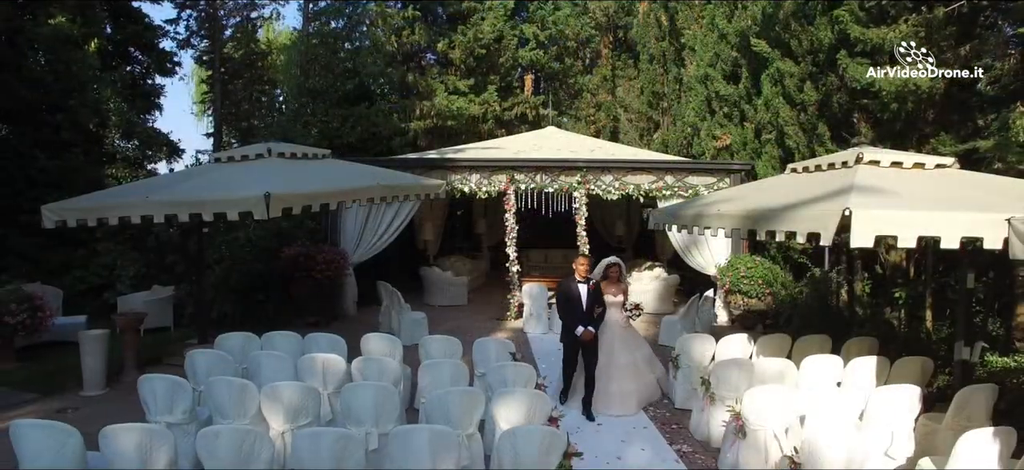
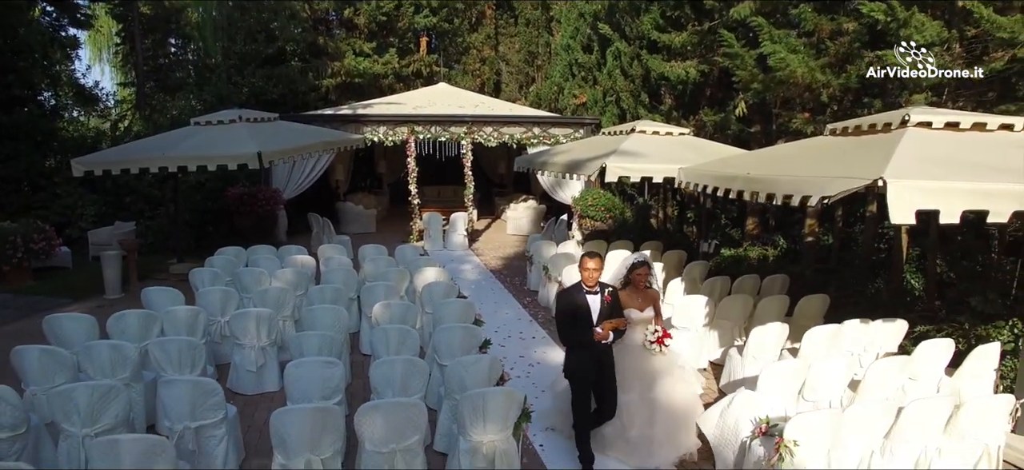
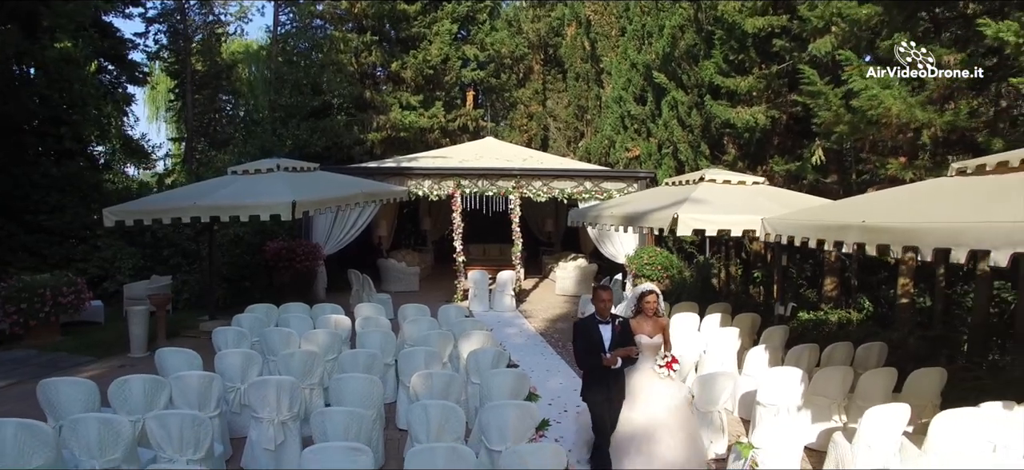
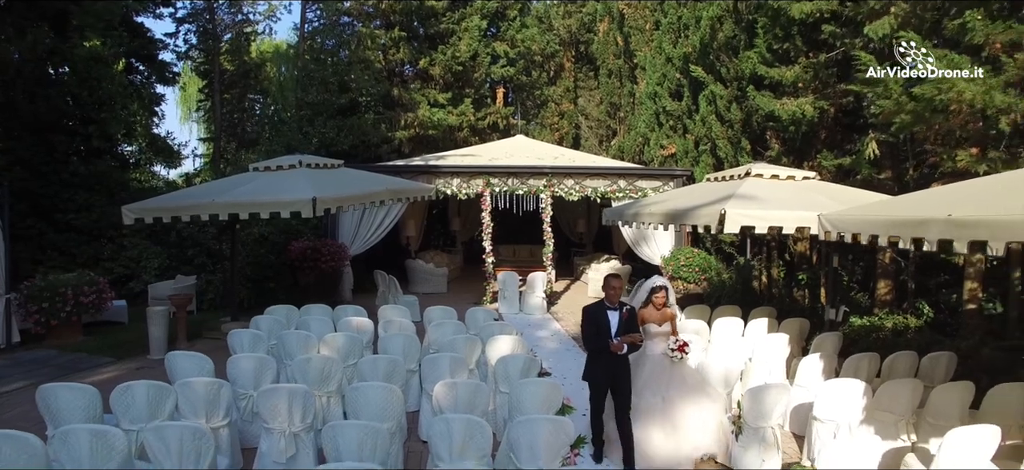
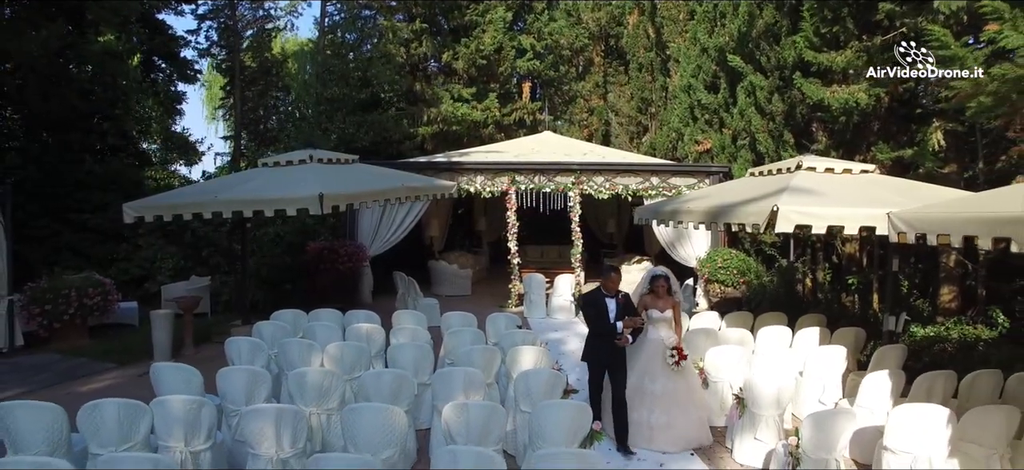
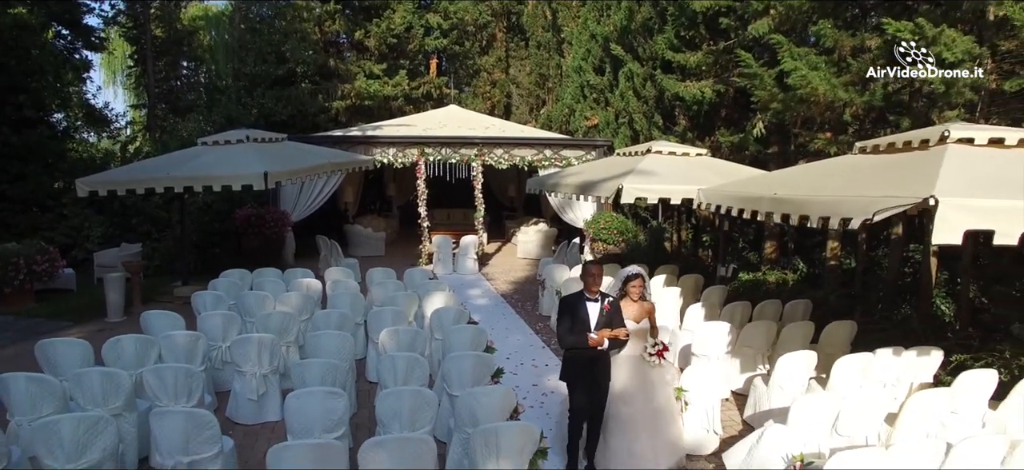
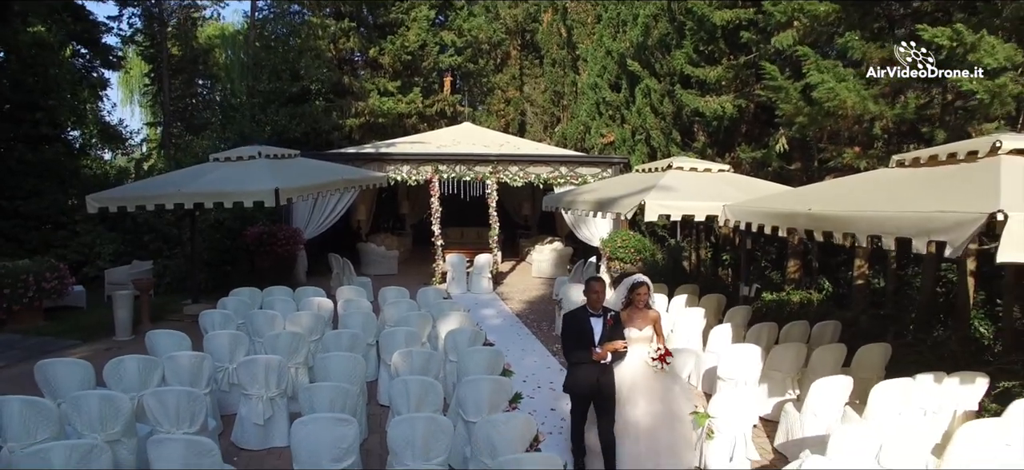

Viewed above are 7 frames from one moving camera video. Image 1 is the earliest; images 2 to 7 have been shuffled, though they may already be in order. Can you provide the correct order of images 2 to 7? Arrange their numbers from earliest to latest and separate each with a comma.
5, 4, 3, 7, 6, 2
